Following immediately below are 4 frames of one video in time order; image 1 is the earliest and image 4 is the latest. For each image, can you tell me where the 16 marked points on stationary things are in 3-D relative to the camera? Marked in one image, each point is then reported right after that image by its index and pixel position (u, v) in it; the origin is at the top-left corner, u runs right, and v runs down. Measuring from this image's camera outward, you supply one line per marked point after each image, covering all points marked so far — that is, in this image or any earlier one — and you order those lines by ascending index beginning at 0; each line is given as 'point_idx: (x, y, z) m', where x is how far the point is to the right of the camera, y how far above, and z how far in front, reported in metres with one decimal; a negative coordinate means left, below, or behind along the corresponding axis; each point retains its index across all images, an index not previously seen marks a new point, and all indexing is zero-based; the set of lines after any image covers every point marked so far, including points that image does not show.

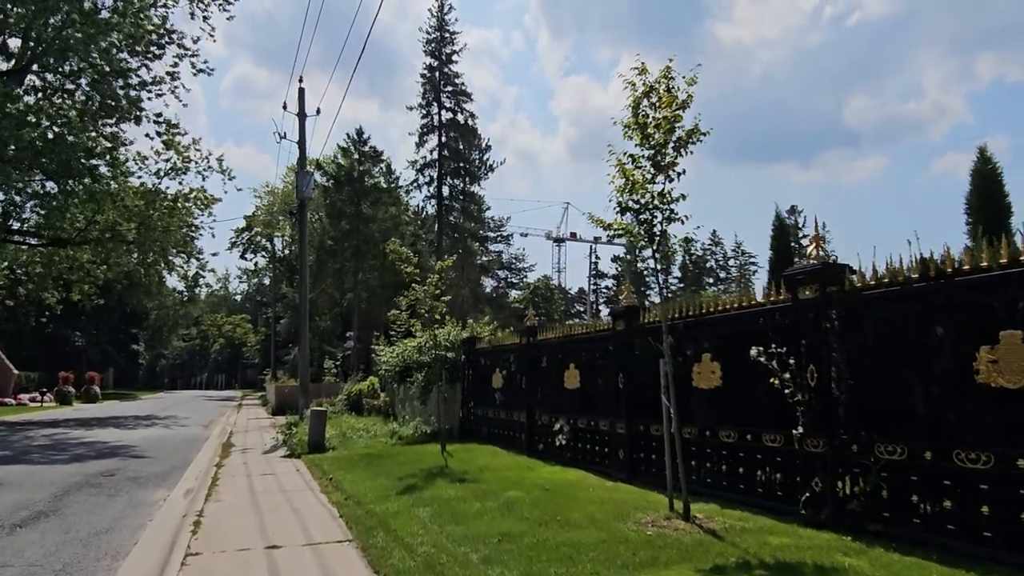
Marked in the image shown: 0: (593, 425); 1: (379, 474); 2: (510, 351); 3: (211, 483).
0: (+1.2, -2.1, +11.1) m
1: (-2.1, -3.0, +11.9) m
2: (0.0, -1.2, +14.6) m
3: (-5.2, -3.4, +12.8) m
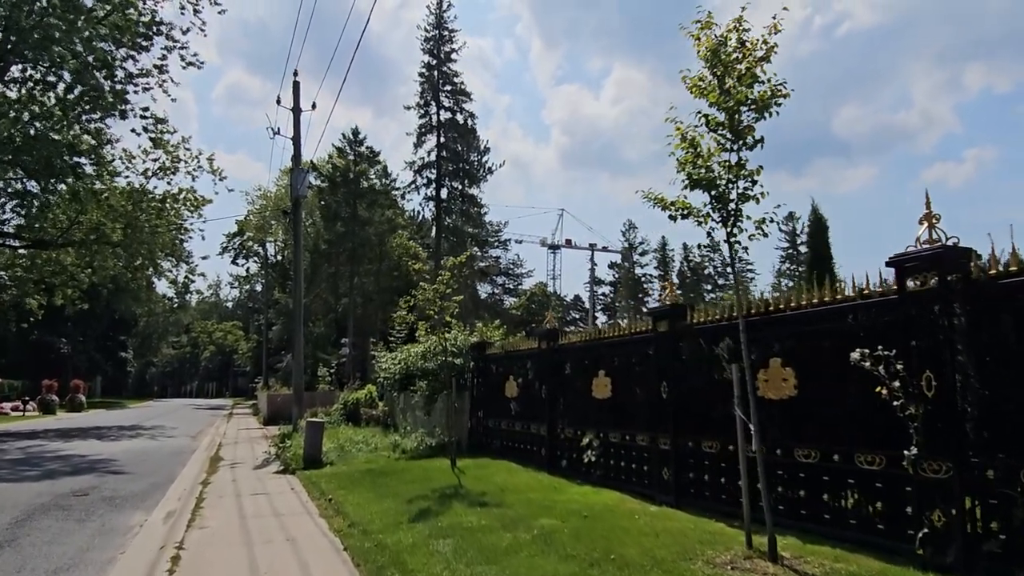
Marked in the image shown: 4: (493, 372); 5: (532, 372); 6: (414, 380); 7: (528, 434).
0: (+1.5, -2.0, +9.8) m
1: (-1.8, -3.0, +10.6) m
2: (+0.3, -1.2, +13.3) m
3: (-4.9, -3.4, +11.4) m
4: (-0.4, -1.7, +14.9) m
5: (+0.4, -1.5, +13.1) m
6: (-2.5, -2.3, +18.7) m
7: (+0.3, -2.6, +12.9) m
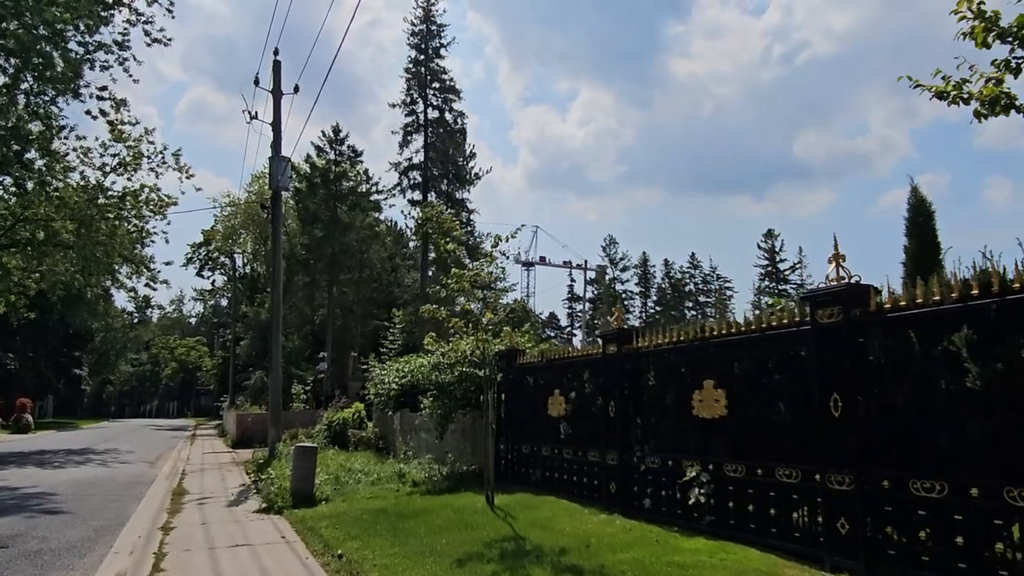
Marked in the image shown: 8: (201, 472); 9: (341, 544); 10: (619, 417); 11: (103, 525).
0: (+2.4, -1.8, +7.1) m
1: (-1.0, -2.8, +7.7) m
2: (+1.0, -1.1, +10.6) m
3: (-4.1, -3.2, +8.4) m
4: (+0.3, -1.6, +12.1) m
5: (+1.1, -1.4, +10.3) m
6: (-2.0, -2.3, +15.8) m
7: (+1.0, -2.4, +10.2) m
8: (-8.0, -4.7, +18.9) m
9: (-2.0, -3.0, +8.5) m
10: (+1.4, -1.7, +9.5) m
11: (-6.1, -3.6, +11.0) m
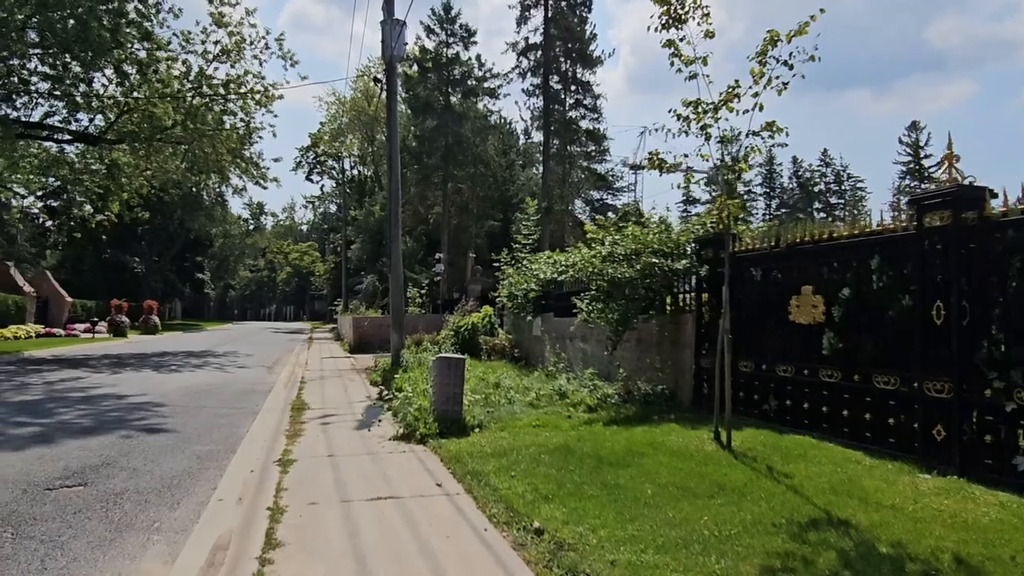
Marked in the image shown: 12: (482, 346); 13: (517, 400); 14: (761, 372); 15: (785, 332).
0: (+4.3, -0.7, +3.5) m
1: (+1.0, -1.6, +4.7) m
2: (+3.4, +0.4, +7.1) m
3: (-2.0, -1.9, +5.9) m
4: (+2.9, +0.1, +8.8) m
5: (+3.4, +0.1, +6.8) m
6: (+1.1, -0.2, +12.7) m
7: (+3.4, -1.0, +6.8) m
8: (-4.4, -2.1, +16.9) m
9: (+0.2, -1.7, +5.7) m
10: (+3.6, -0.3, +6.0) m
11: (-3.6, -2.0, +8.7) m
12: (-0.7, -1.5, +18.1) m
13: (+0.1, -1.6, +10.7) m
14: (+2.8, -1.0, +8.4) m
15: (+3.0, -0.5, +8.1) m
